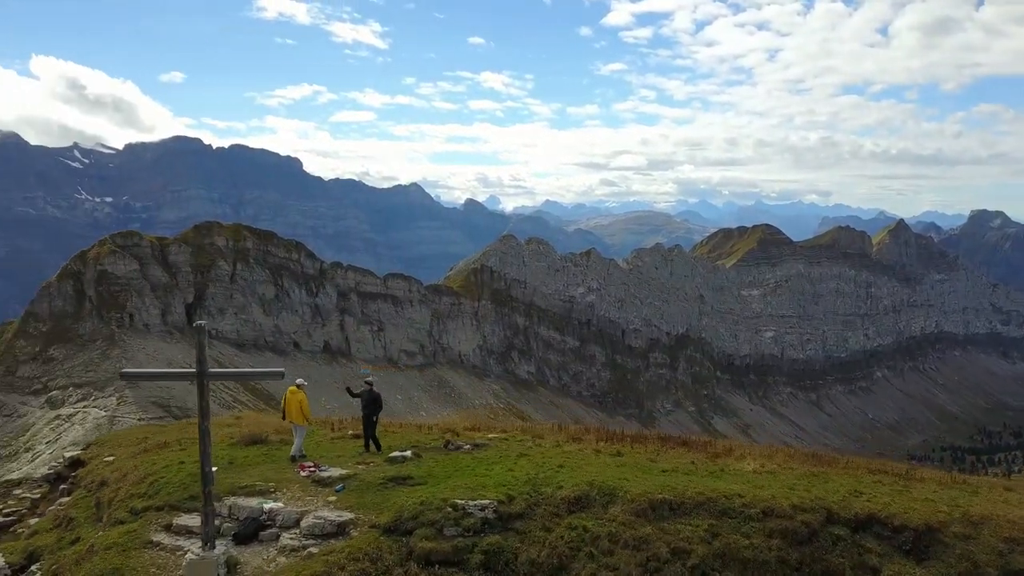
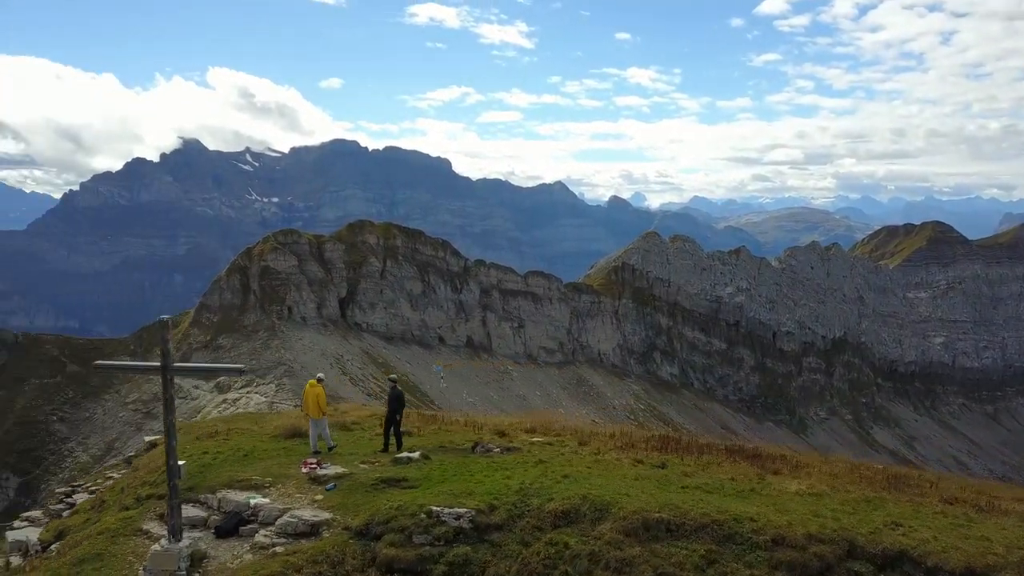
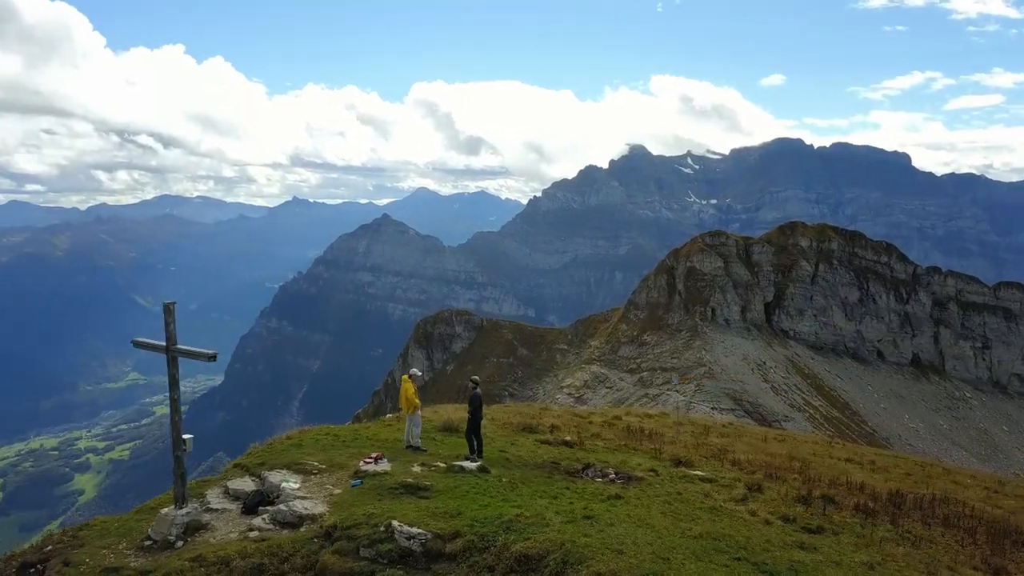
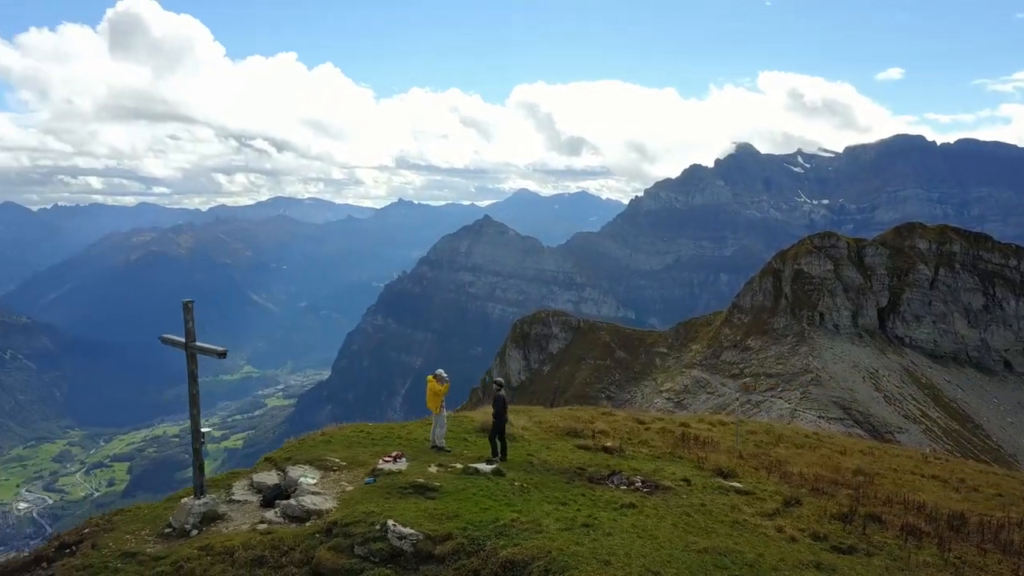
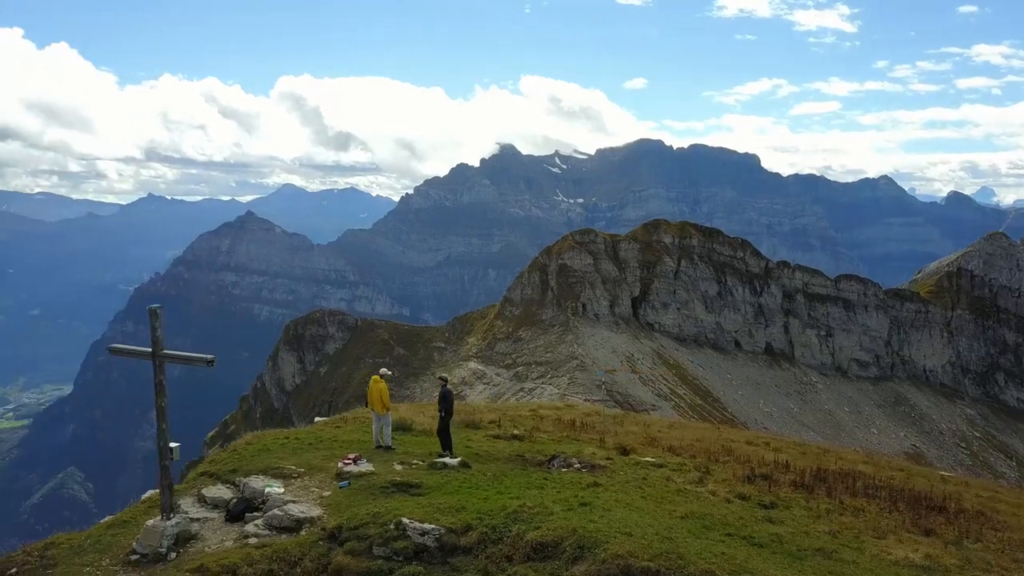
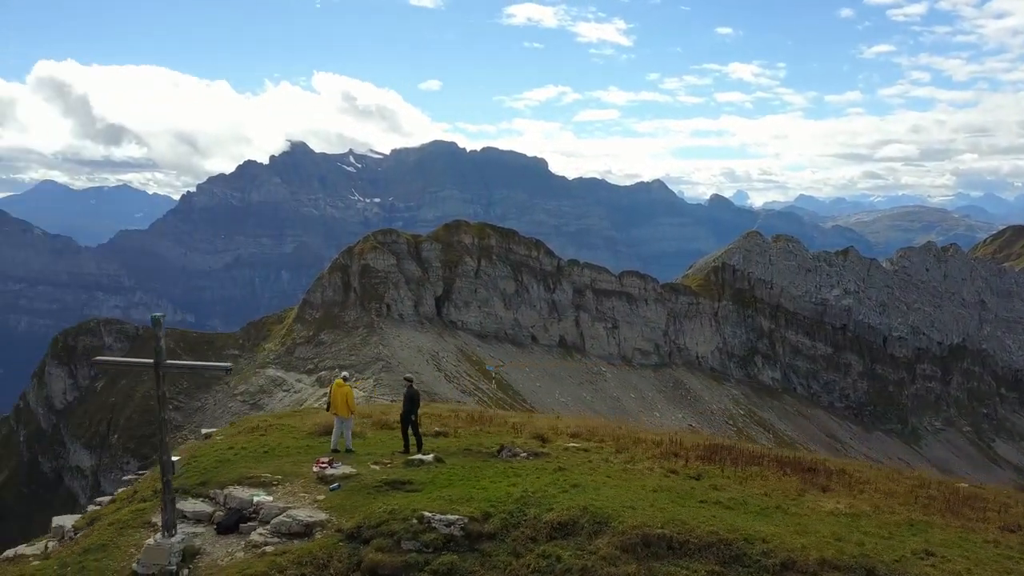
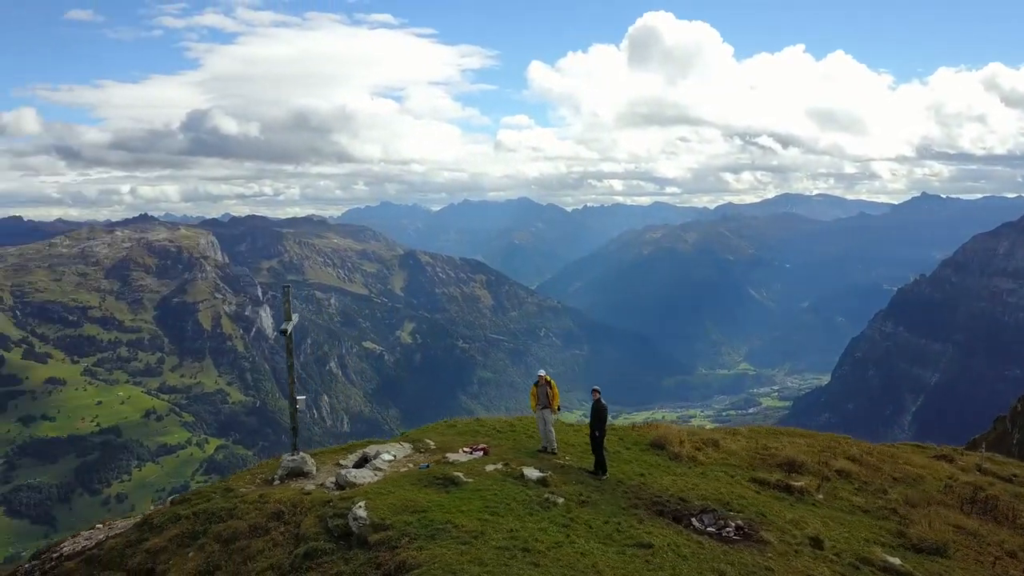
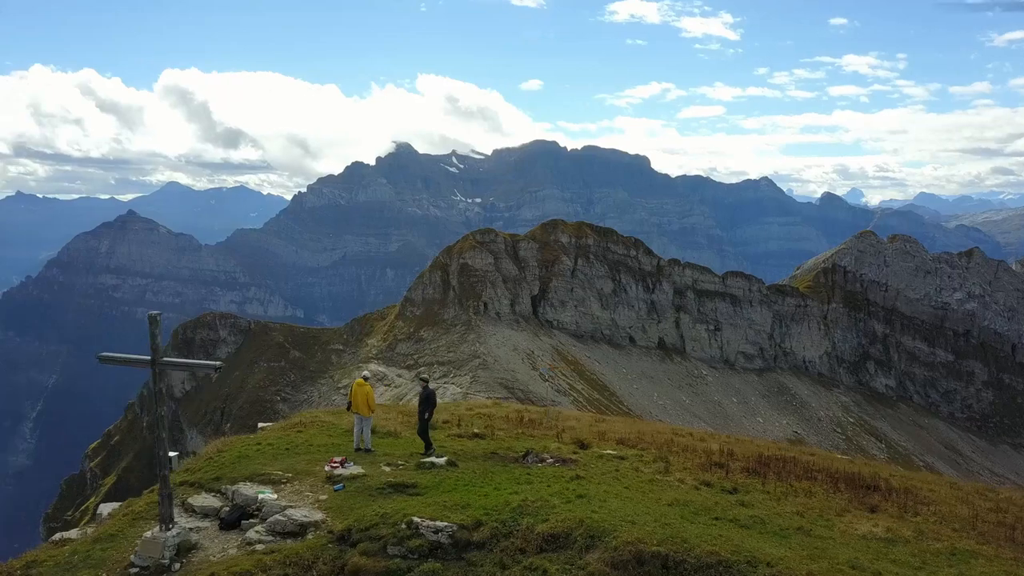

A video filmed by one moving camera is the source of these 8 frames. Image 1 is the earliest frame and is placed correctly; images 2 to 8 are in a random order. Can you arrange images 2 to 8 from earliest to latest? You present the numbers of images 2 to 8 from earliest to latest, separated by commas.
2, 6, 8, 5, 3, 4, 7
